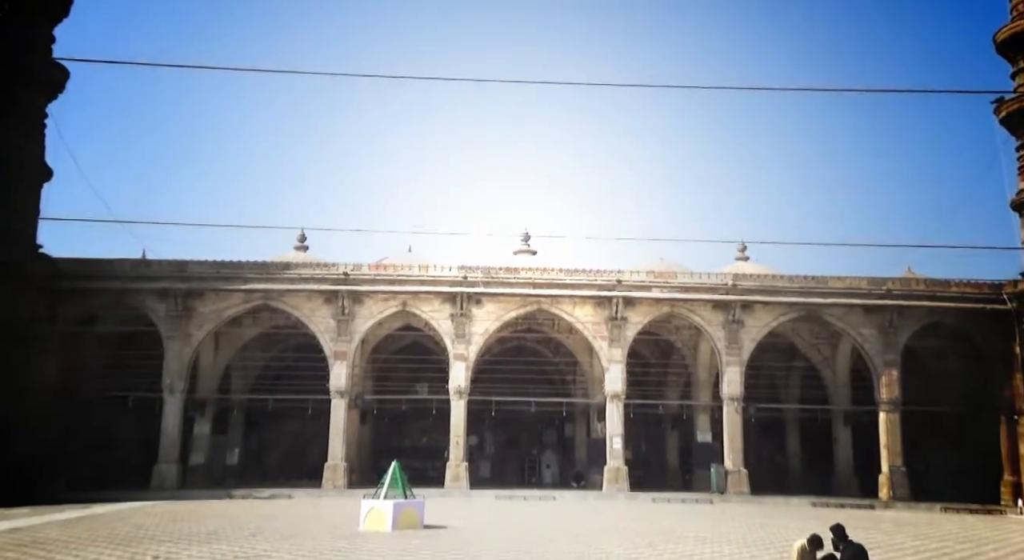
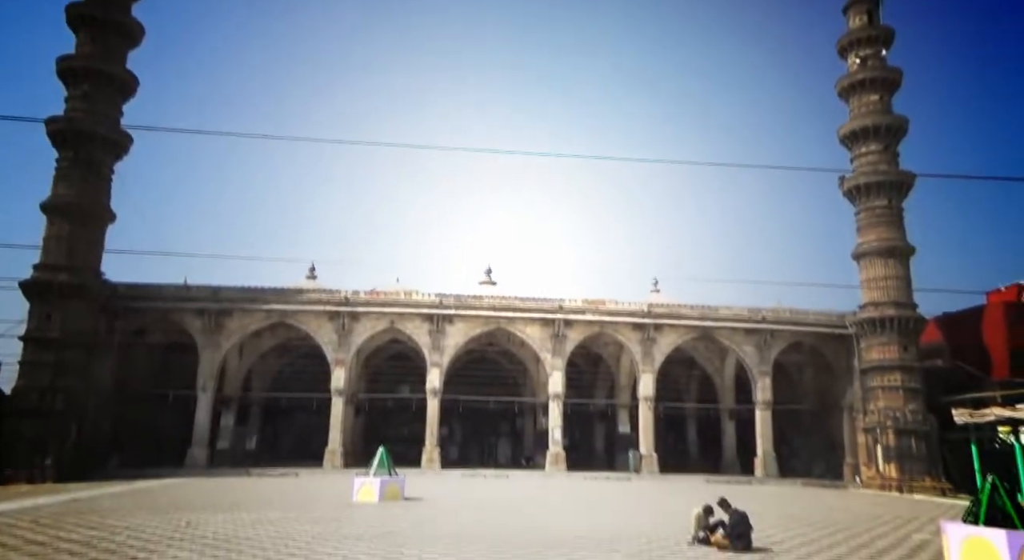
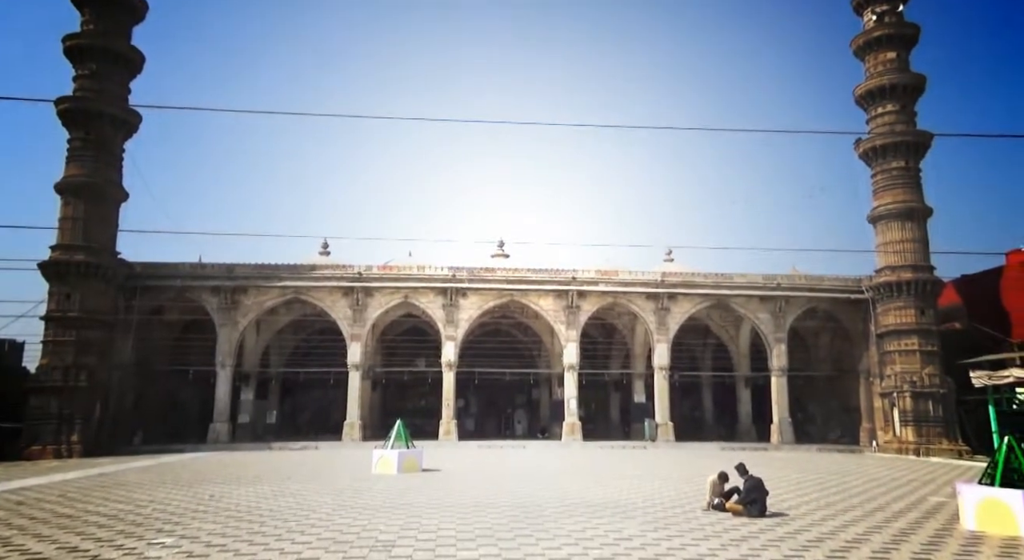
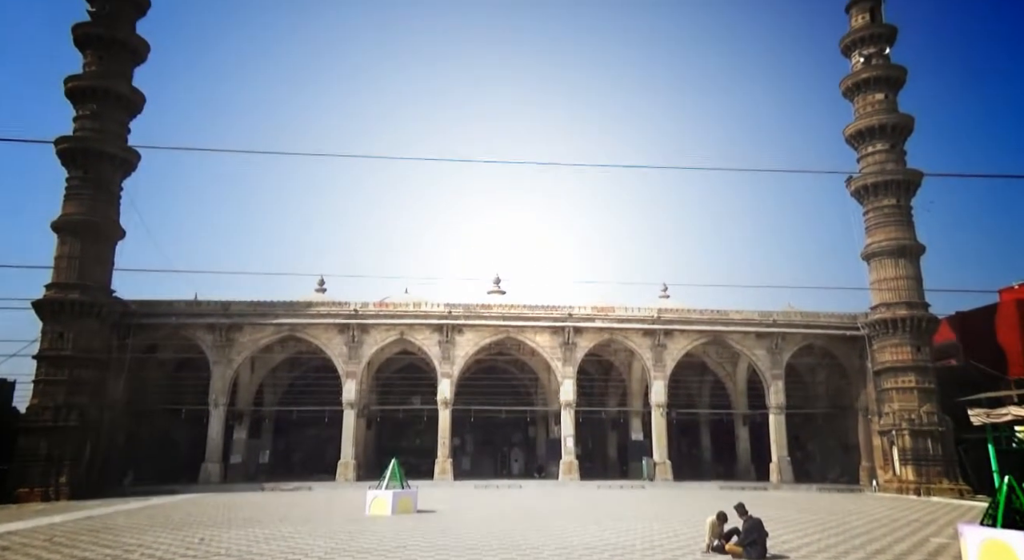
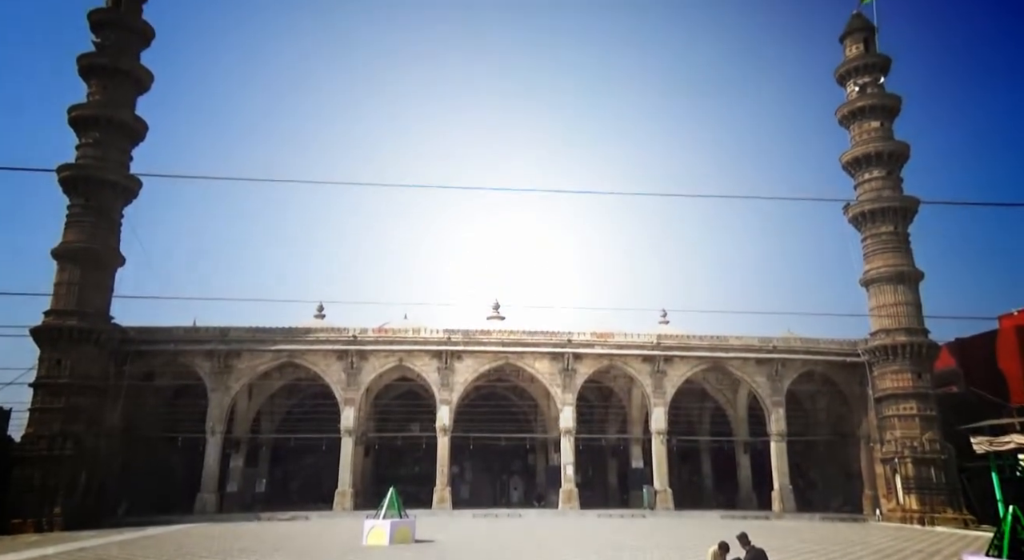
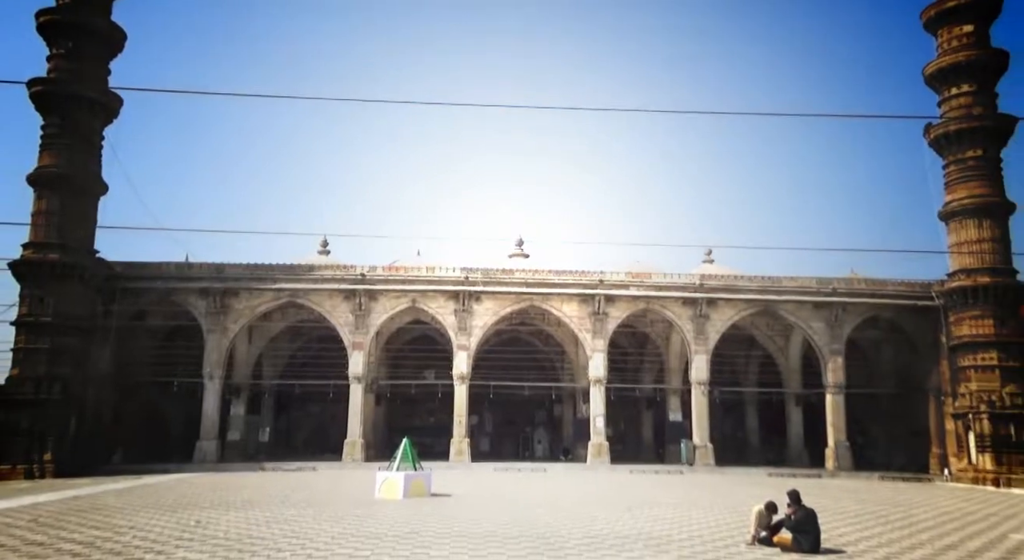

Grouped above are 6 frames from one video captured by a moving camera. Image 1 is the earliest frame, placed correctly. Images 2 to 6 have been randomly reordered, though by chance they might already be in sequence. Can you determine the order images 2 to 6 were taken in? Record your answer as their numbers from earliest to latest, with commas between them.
6, 3, 4, 5, 2
